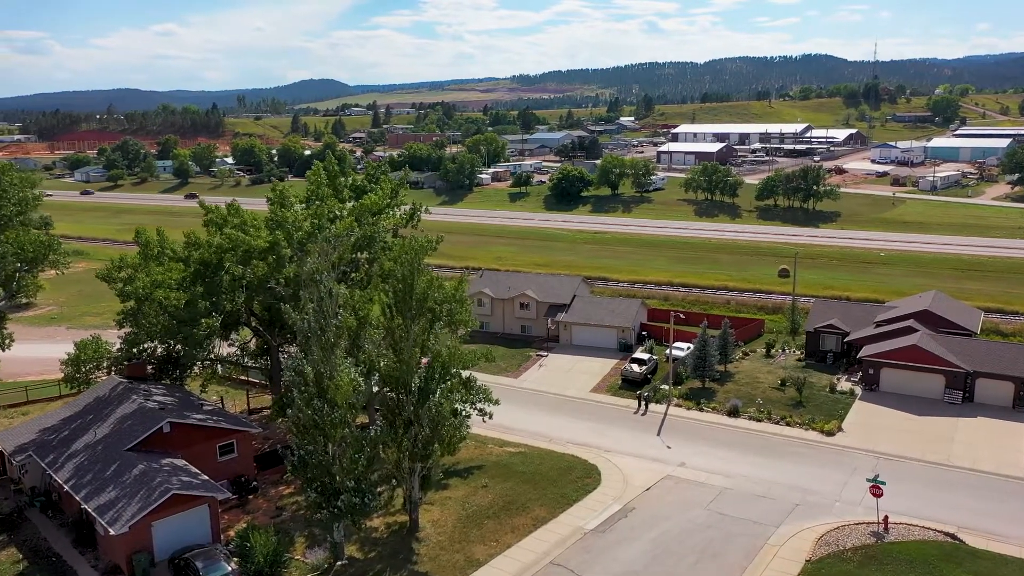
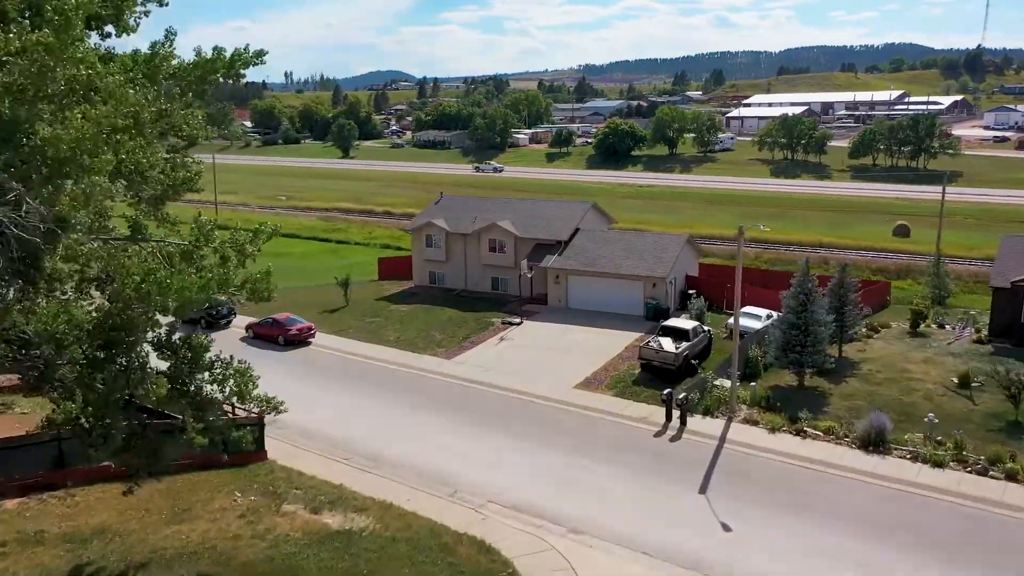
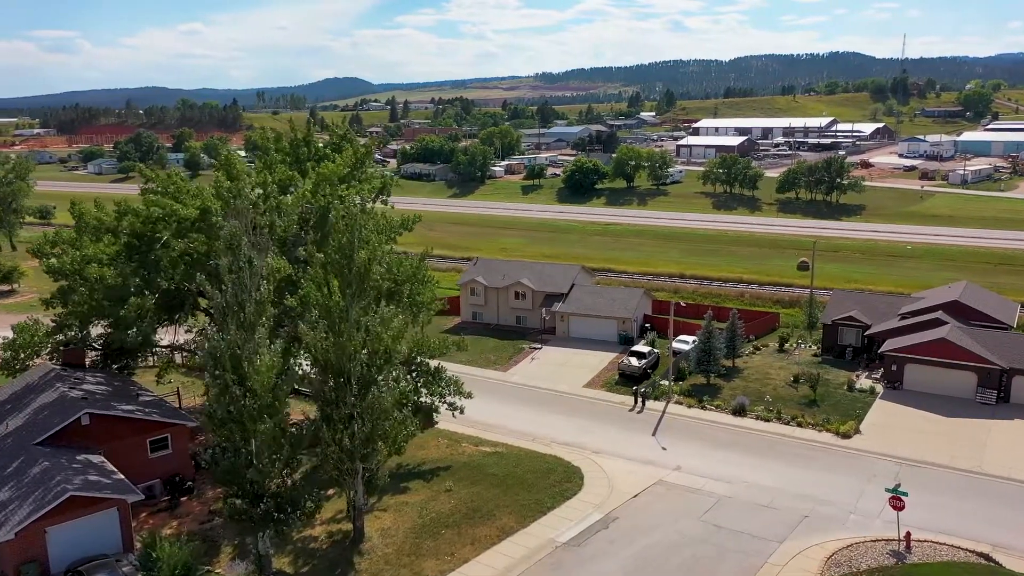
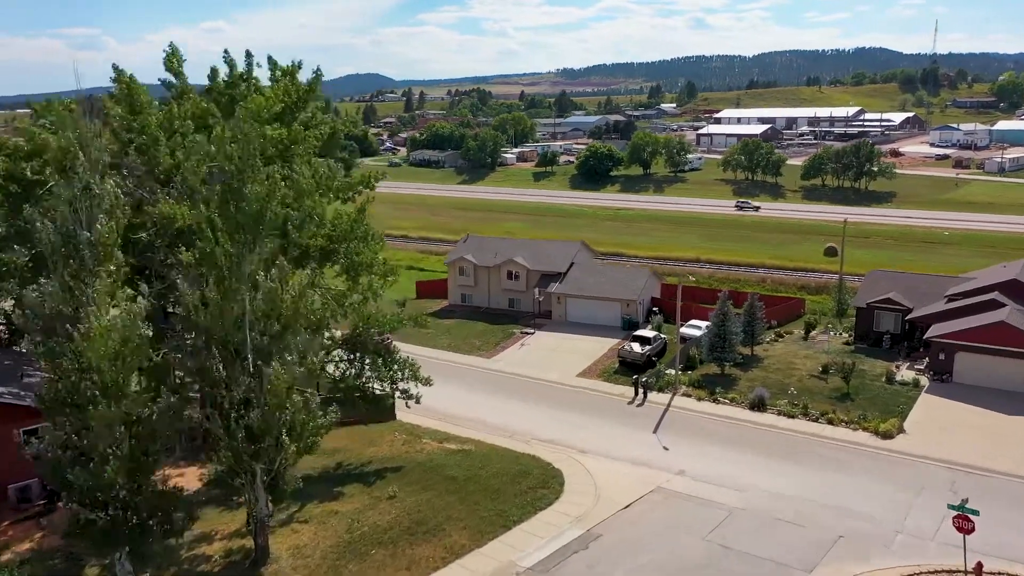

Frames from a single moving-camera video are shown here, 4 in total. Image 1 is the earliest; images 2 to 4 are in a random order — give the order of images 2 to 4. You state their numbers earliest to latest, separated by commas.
3, 4, 2
